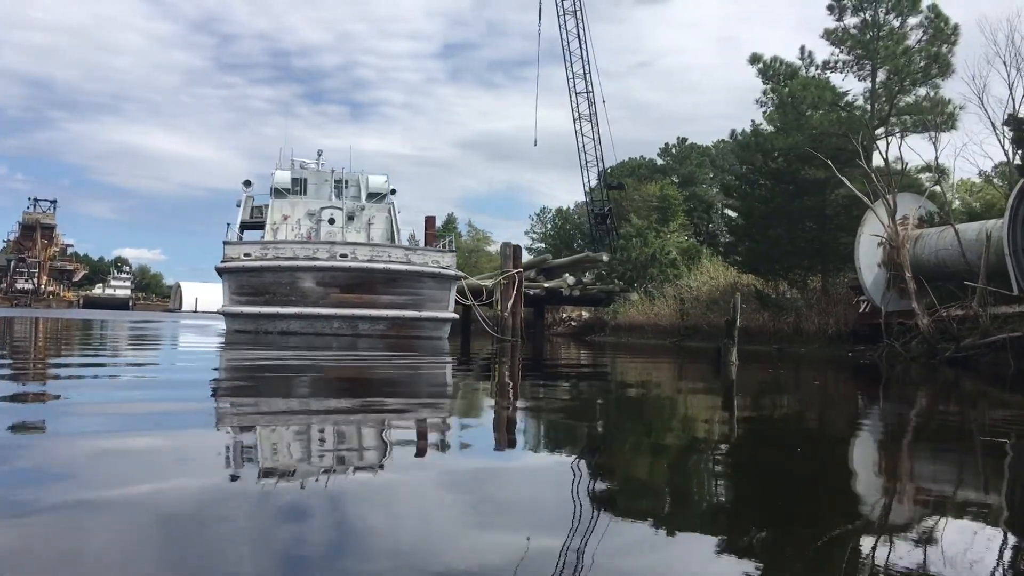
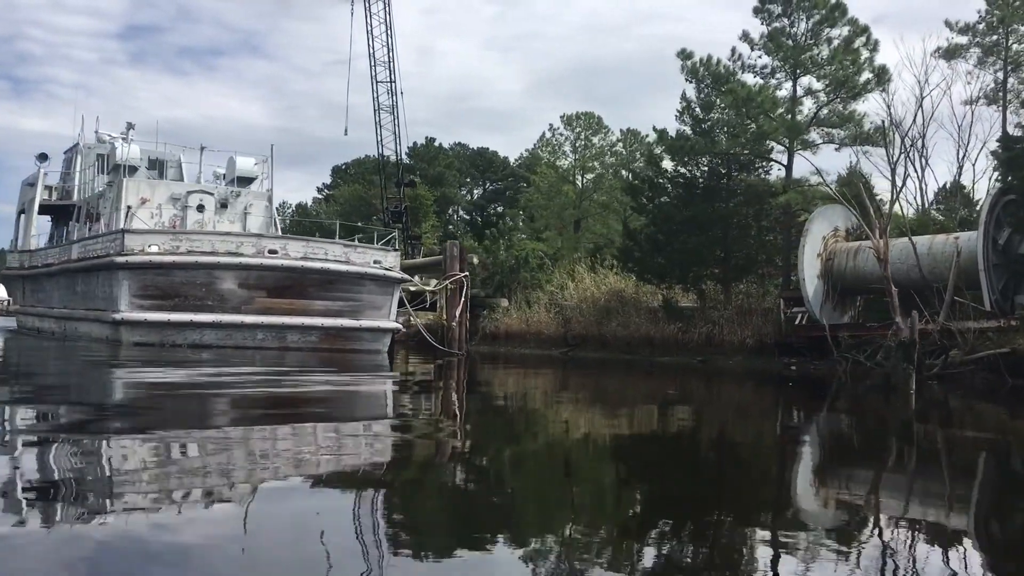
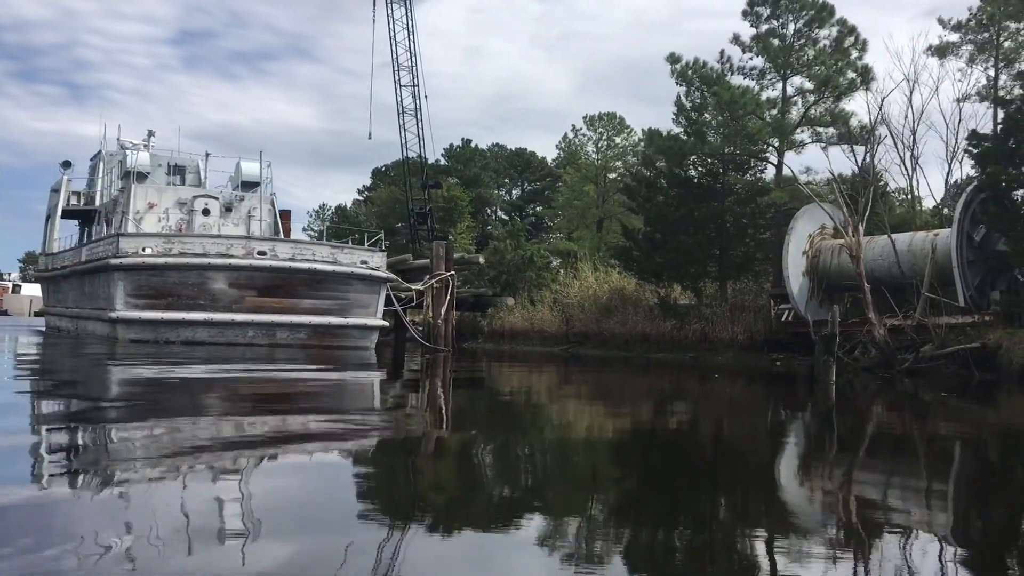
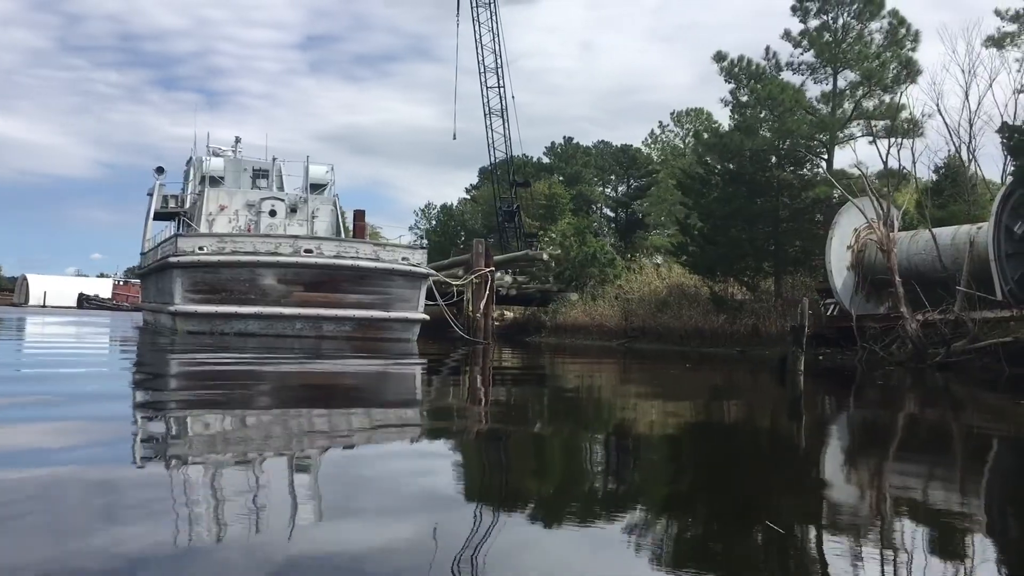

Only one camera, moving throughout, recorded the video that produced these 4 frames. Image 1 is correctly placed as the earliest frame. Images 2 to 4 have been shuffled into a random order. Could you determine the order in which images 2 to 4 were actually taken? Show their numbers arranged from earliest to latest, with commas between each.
4, 3, 2
